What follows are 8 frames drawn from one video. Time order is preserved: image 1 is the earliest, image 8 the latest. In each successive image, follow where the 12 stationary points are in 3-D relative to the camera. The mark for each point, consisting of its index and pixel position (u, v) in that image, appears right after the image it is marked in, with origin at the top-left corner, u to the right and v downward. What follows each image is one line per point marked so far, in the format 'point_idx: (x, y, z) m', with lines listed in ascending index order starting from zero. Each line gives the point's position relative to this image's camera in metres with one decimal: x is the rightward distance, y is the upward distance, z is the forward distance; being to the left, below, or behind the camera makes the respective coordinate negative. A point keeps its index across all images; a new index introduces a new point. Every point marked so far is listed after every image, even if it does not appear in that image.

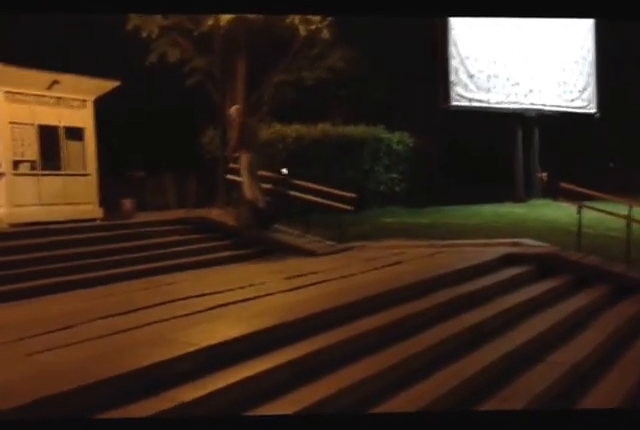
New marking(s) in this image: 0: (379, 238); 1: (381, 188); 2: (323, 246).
0: (+1.3, -0.5, +15.6) m
1: (+1.7, +0.7, +19.3) m
2: (+0.1, -0.7, +14.4) m
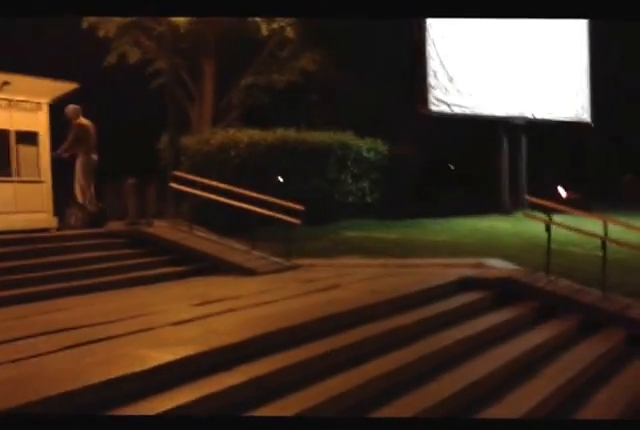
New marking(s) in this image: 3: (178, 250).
0: (+0.3, -0.8, +14.3) m
1: (+0.8, +0.4, +18.0) m
2: (-1.0, -0.9, +13.1) m
3: (-2.8, -0.7, +13.5) m
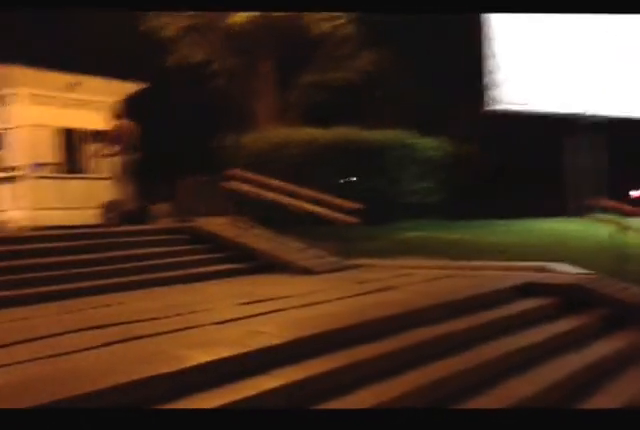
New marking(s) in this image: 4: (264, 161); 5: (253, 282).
0: (+1.5, -0.8, +14.1) m
1: (+2.3, +0.4, +17.8) m
2: (+0.1, -0.9, +13.1) m
3: (-1.7, -0.6, +13.6) m
4: (-1.4, +1.3, +16.8) m
5: (-1.1, -1.1, +11.5) m
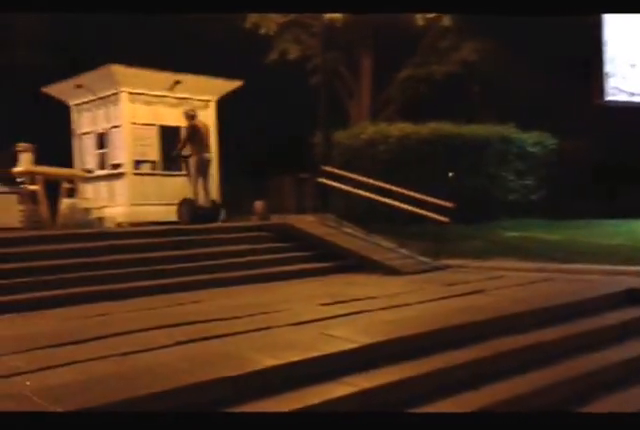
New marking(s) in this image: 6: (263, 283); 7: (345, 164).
0: (+3.2, -0.8, +13.4) m
1: (+4.6, +0.4, +16.9) m
2: (+1.7, -0.9, +12.6) m
3: (+0.1, -0.6, +13.4) m
4: (+0.8, +1.3, +16.5) m
5: (+0.3, -1.1, +11.2) m
6: (-1.0, -1.2, +11.7) m
7: (+0.6, +1.2, +16.6) m
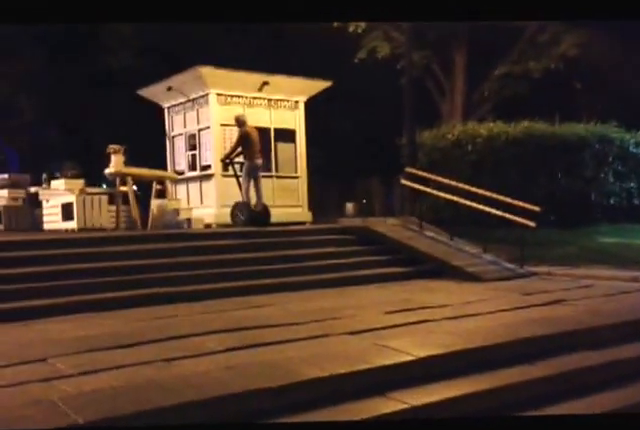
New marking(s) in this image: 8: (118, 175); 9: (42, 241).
0: (+4.7, -0.9, +12.5) m
1: (+6.6, +0.3, +15.7) m
2: (+3.0, -0.9, +11.9) m
3: (+1.5, -0.7, +12.9) m
4: (+2.8, +1.3, +15.9) m
5: (+1.4, -1.1, +10.7) m
6: (+0.3, -1.2, +11.4) m
7: (+2.6, +1.2, +16.1) m
8: (-4.9, +1.0, +17.1) m
9: (-4.5, -0.5, +11.1) m
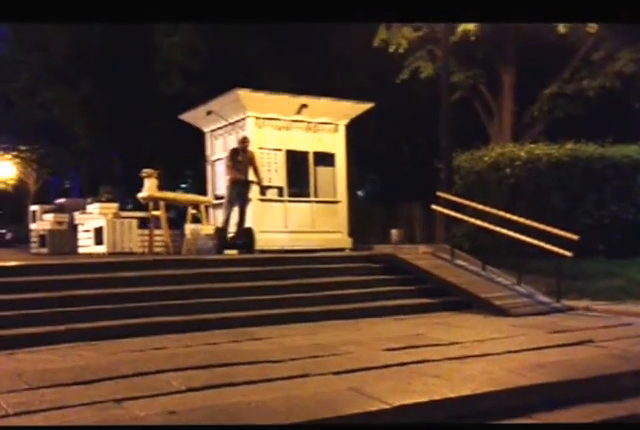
0: (+5.0, -1.4, +11.4) m
1: (+7.2, -0.3, +14.4) m
2: (+3.3, -1.4, +10.9) m
3: (+1.9, -1.1, +12.1) m
4: (+3.5, +0.7, +15.0) m
5: (+1.6, -1.5, +9.9) m
6: (+0.5, -1.6, +10.7) m
7: (+3.3, +0.6, +15.2) m
8: (-4.1, +0.4, +16.9) m
9: (-4.2, -0.8, +10.8) m
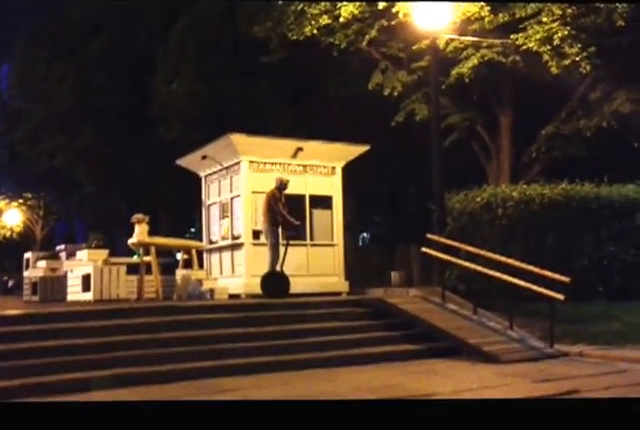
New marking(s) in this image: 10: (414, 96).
0: (+4.8, -2.0, +10.8) m
1: (+7.0, -1.1, +13.9) m
2: (+3.1, -2.0, +10.4) m
3: (+1.7, -1.8, +11.6) m
4: (+3.3, -0.2, +14.6) m
5: (+1.3, -2.1, +9.4) m
6: (+0.3, -2.3, +10.2) m
7: (+3.0, -0.3, +14.8) m
8: (-4.3, -0.7, +16.6) m
9: (-4.5, -1.5, +10.5) m
10: (+2.6, +3.4, +19.8) m
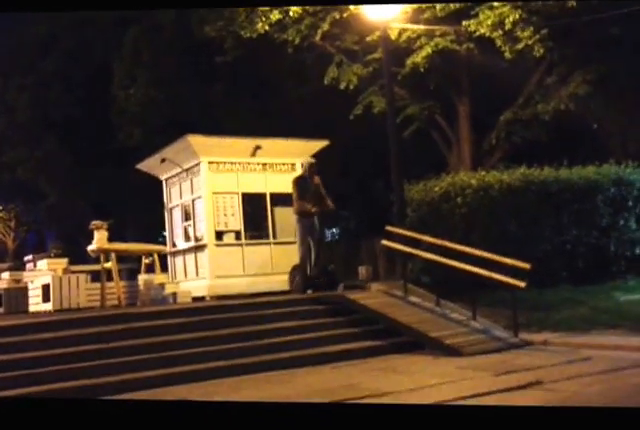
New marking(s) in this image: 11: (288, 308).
0: (+4.1, -1.7, +10.7) m
1: (+6.2, -0.7, +13.9) m
2: (+2.5, -1.8, +10.2) m
3: (+1.0, -1.7, +11.4) m
4: (+2.4, 0.0, +14.4) m
5: (+0.8, -2.0, +9.1) m
6: (-0.3, -2.2, +9.9) m
7: (+2.2, -0.1, +14.6) m
8: (-5.2, -0.9, +16.1) m
9: (-5.1, -1.7, +10.0) m
10: (+1.4, +3.6, +19.6) m
11: (-0.5, -1.6, +11.7) m
